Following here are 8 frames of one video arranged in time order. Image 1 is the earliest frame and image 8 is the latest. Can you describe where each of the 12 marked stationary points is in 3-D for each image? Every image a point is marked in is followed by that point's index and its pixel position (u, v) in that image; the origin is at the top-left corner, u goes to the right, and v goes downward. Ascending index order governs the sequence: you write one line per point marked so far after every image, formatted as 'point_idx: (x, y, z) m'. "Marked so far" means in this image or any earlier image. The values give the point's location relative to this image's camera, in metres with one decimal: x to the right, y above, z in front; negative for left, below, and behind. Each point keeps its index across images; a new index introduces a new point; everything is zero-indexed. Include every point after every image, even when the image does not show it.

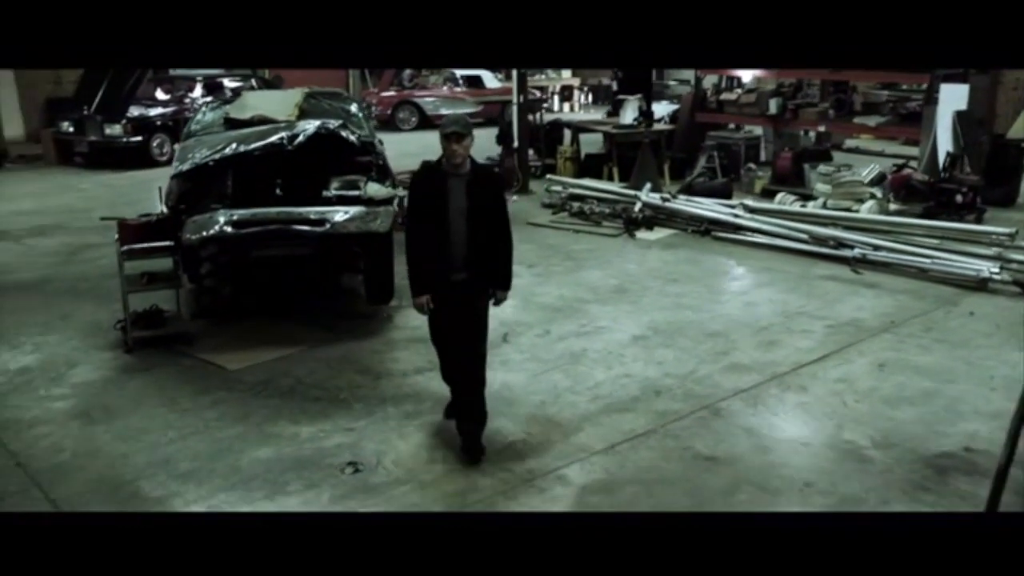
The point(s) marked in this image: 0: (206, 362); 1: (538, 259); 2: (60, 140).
0: (-1.8, -0.4, +6.0) m
1: (+0.2, +0.3, +8.5) m
2: (-6.6, +2.1, +14.7) m
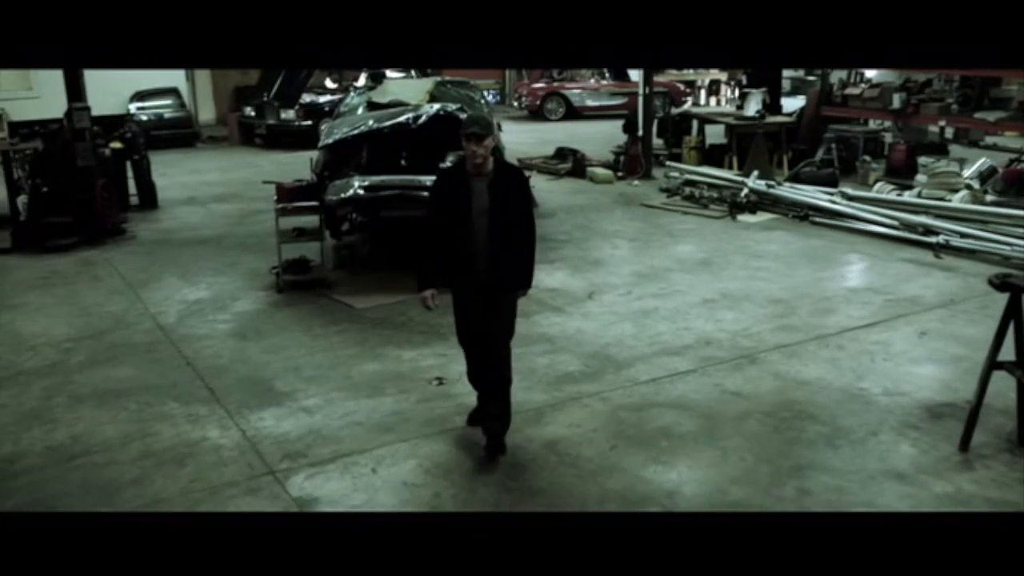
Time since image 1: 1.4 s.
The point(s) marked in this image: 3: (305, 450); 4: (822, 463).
0: (-1.2, -0.1, +7.3) m
1: (+1.2, +0.5, +9.4) m
2: (-4.4, +2.7, +16.6) m
3: (-1.0, -0.8, +4.9) m
4: (+1.4, -0.8, +4.7) m
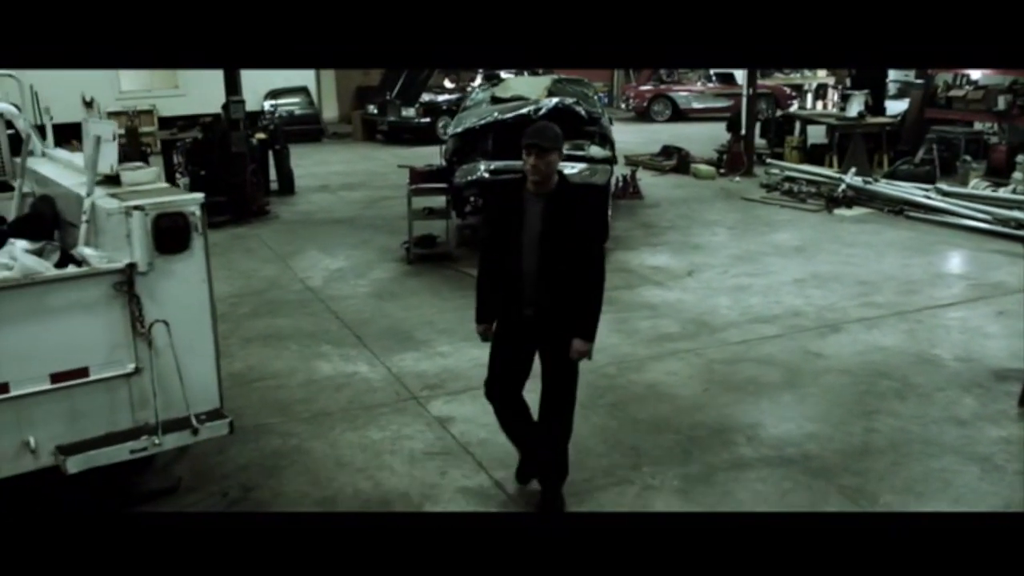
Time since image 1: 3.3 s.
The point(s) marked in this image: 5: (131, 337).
0: (-0.4, +0.1, +8.2) m
1: (+2.3, +0.6, +10.1) m
2: (-2.5, +3.0, +17.8) m
3: (-0.4, -0.5, +5.8) m
4: (+2.0, -0.6, +5.4) m
5: (-1.4, -0.2, +3.8) m
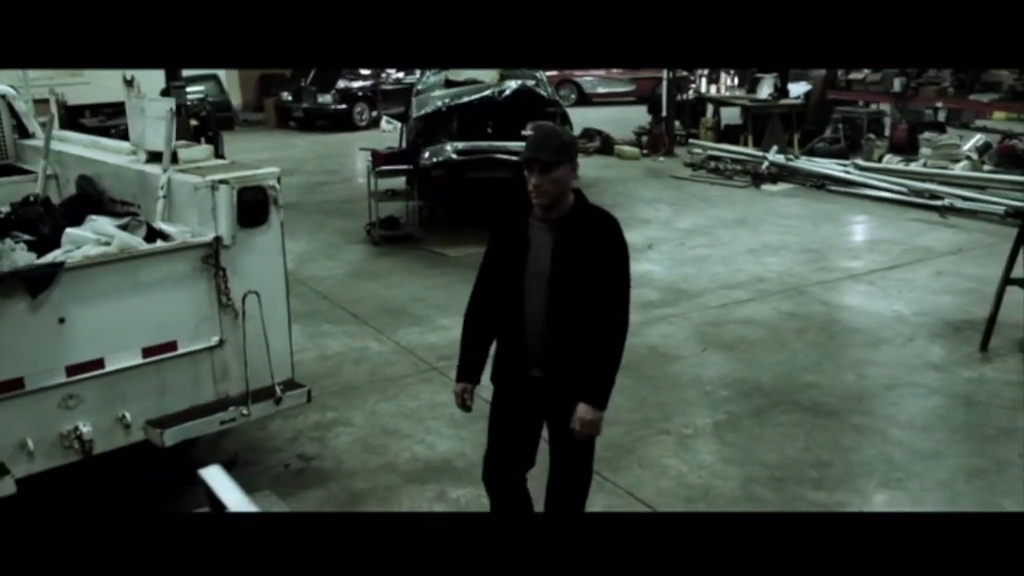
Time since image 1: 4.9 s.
0: (-0.6, +0.3, +8.4) m
1: (+1.7, +0.9, +10.5) m
2: (-4.0, +3.2, +17.6) m
3: (-0.3, -0.4, +6.0) m
4: (+2.1, -0.4, +5.8) m
5: (-1.1, -0.1, +3.9) m
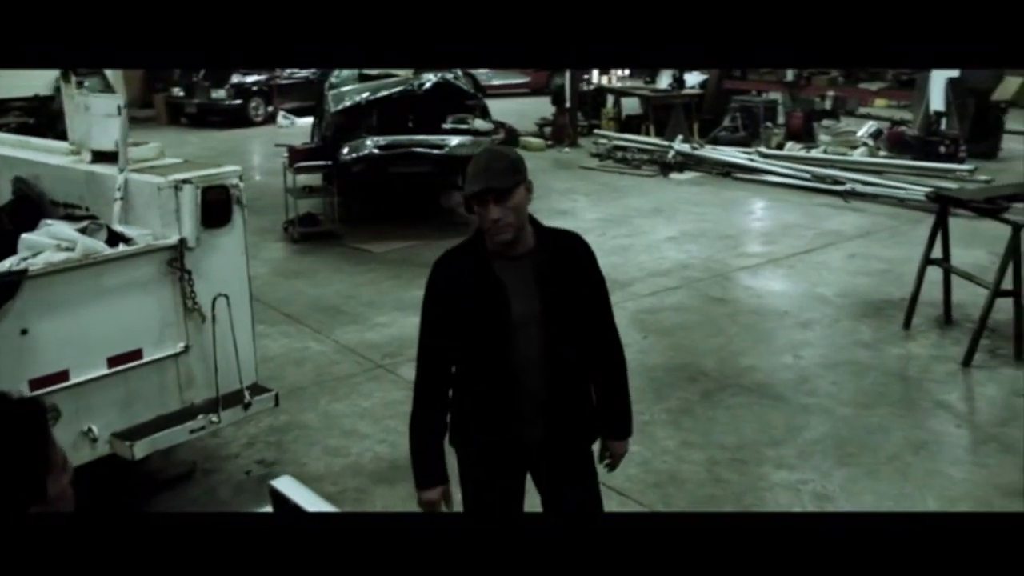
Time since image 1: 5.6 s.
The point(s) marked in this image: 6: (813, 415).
0: (-1.2, +0.3, +8.3) m
1: (+0.8, +1.0, +10.7) m
2: (-5.8, +3.1, +17.0) m
3: (-0.6, -0.4, +5.9) m
4: (+1.7, -0.3, +6.1) m
5: (-1.2, -0.1, +3.7) m
6: (+1.5, -0.6, +5.0) m
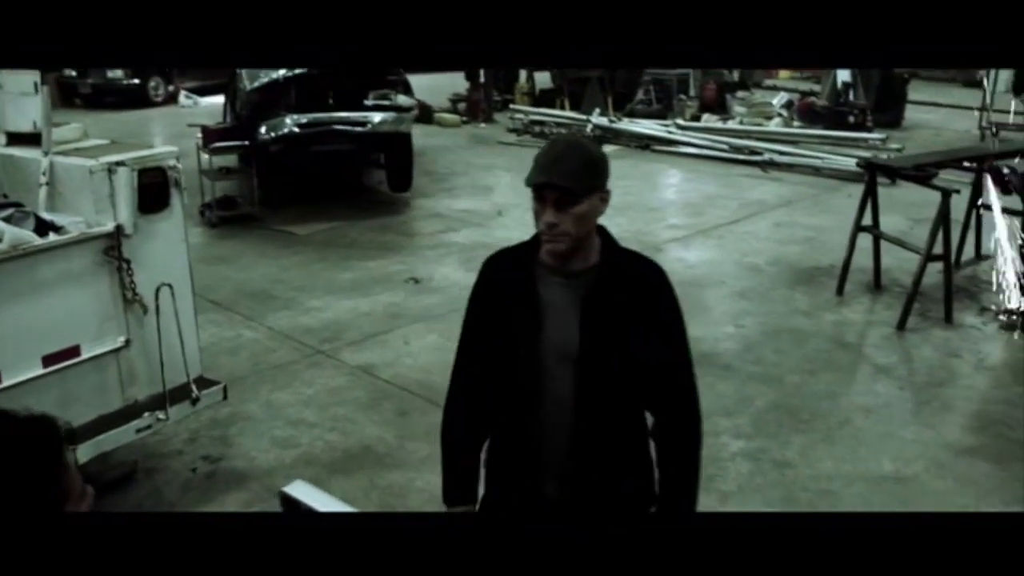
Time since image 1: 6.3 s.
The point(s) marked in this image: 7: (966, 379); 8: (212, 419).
0: (-1.8, +0.5, +8.0) m
1: (0.0, +1.3, +10.6) m
2: (-7.2, +3.3, +16.2) m
3: (-1.0, -0.3, +5.8) m
4: (+1.4, -0.1, +6.1) m
5: (-1.3, -0.1, +3.5) m
6: (+1.2, -0.5, +5.0) m
7: (+2.3, -0.5, +5.1) m
8: (-1.4, -0.6, +4.6) m
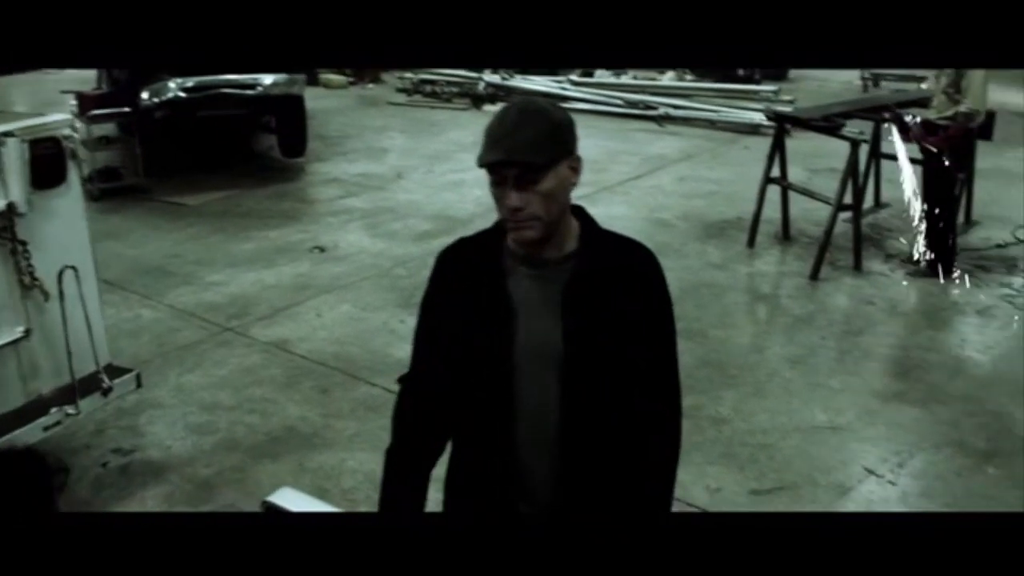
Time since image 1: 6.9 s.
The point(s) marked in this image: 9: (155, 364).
0: (-2.6, +0.7, +7.6) m
1: (-1.1, +1.6, +10.3) m
2: (-9.0, +3.5, +15.0) m
3: (-1.4, -0.1, +5.5) m
4: (+0.9, +0.1, +6.1) m
5: (-1.5, 0.0, +3.2) m
6: (+0.9, -0.3, +5.0) m
7: (+1.9, -0.2, +5.2) m
8: (-1.7, -0.5, +4.3) m
9: (-1.7, -0.4, +4.8) m
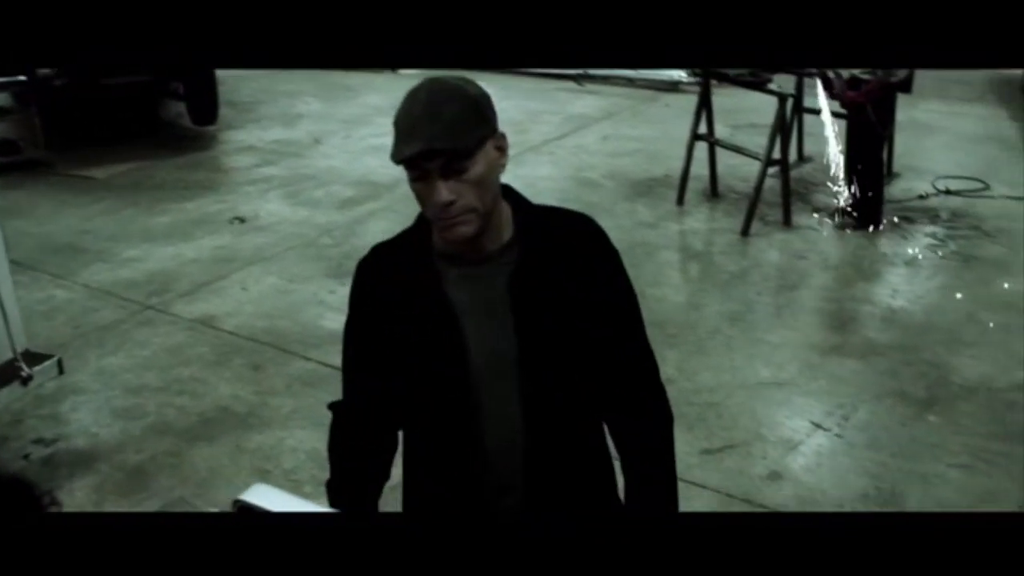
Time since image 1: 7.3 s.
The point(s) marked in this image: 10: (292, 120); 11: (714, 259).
0: (-3.1, +0.8, +7.2) m
1: (-1.9, +1.9, +10.0) m
2: (-10.2, +3.7, +14.0) m
3: (-1.8, 0.0, +5.2) m
4: (+0.5, +0.4, +6.0) m
5: (-1.7, 0.0, +2.9) m
6: (+0.6, -0.1, +4.9) m
7: (+1.5, 0.0, +5.2) m
8: (-1.9, -0.4, +4.1) m
9: (-2.0, -0.3, +4.5) m
10: (-1.9, +1.5, +8.8) m
11: (+1.1, +0.2, +5.5) m
